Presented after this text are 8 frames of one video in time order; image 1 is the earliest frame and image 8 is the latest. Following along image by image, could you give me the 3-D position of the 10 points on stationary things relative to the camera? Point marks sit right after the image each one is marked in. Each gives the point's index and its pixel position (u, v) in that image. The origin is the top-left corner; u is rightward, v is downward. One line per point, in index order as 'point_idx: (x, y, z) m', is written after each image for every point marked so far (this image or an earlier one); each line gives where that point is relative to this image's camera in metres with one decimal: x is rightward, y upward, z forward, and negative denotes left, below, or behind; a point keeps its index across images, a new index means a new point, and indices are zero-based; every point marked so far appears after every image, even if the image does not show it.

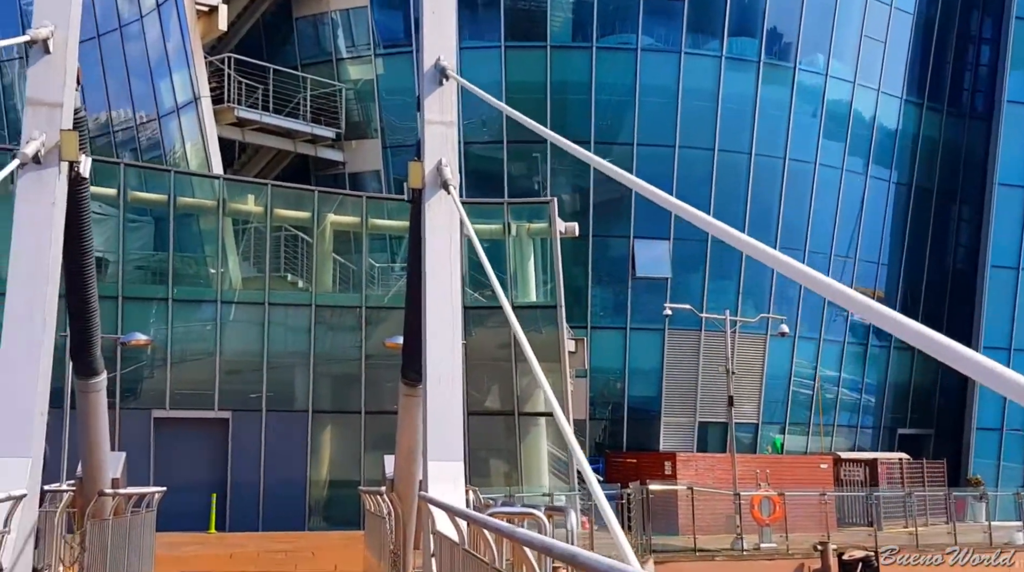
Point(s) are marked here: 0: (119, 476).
0: (-5.2, -2.5, +15.0) m
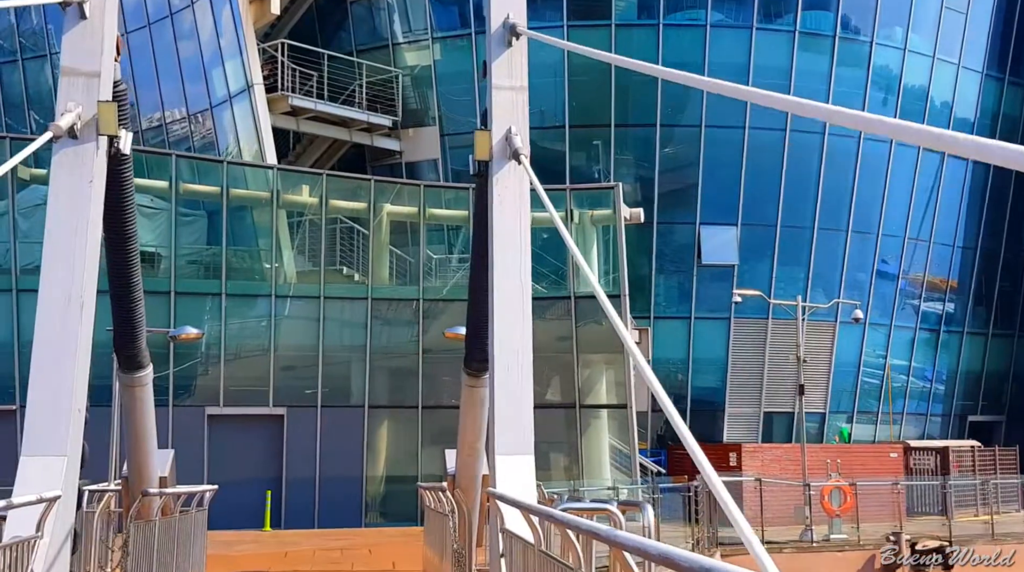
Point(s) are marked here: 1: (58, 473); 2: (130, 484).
0: (-4.4, -2.4, +14.3) m
1: (-3.5, -1.4, +8.6) m
2: (-4.5, -2.3, +13.3) m
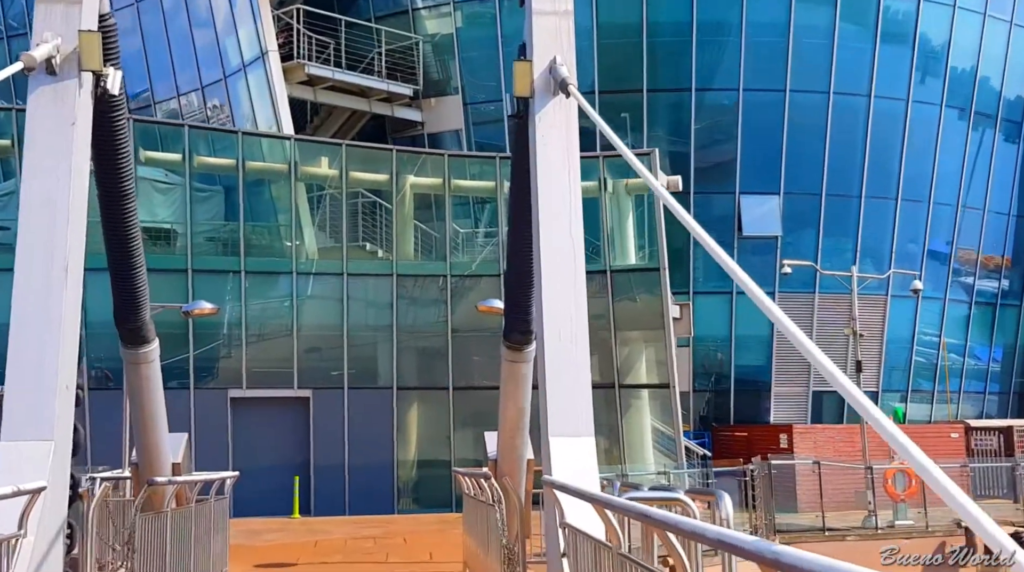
0: (-3.8, -2.0, +13.1) m
1: (-3.1, -1.1, +7.4) m
2: (-4.0, -2.0, +12.1) m
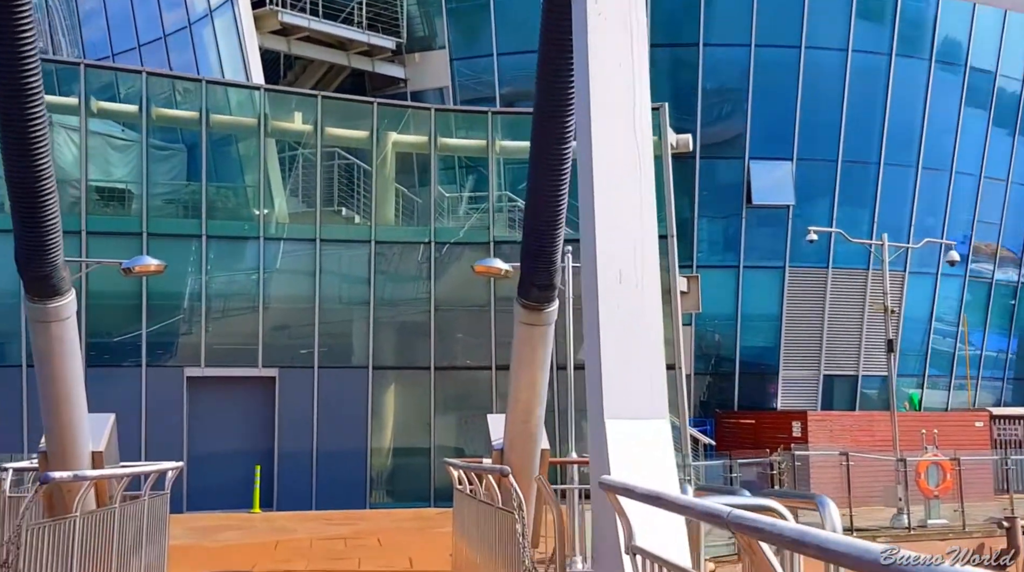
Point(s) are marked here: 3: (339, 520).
0: (-3.8, -1.5, +10.6) m
1: (-2.8, -0.7, +4.9) m
2: (-3.9, -1.5, +9.5) m
3: (-3.0, -4.1, +19.8) m
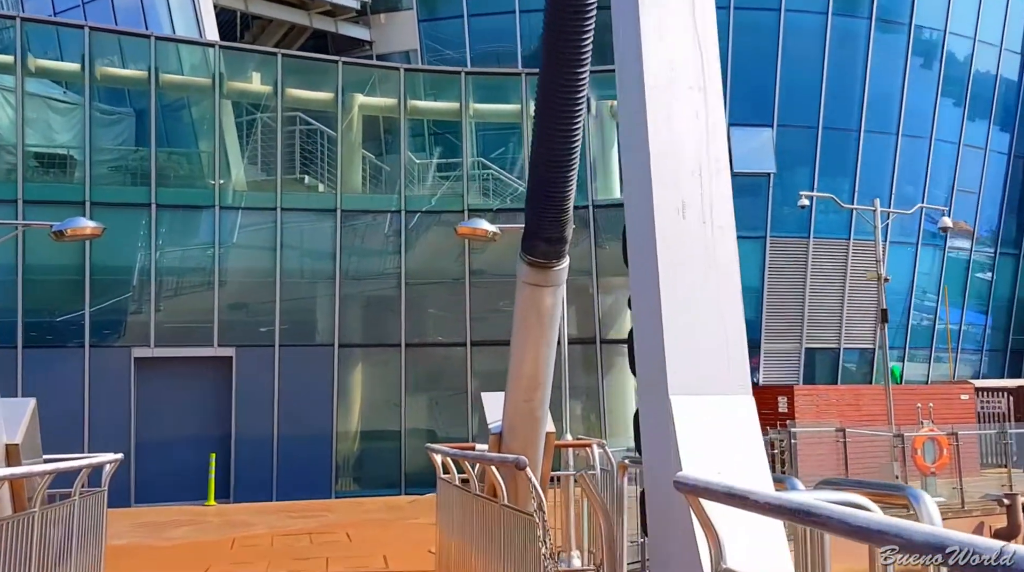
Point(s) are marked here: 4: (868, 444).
0: (-3.8, -1.2, +9.0) m
1: (-2.7, -0.5, +3.4) m
2: (-3.9, -1.2, +8.0) m
3: (-3.3, -3.6, +18.3) m
4: (+5.8, -2.6, +18.4) m
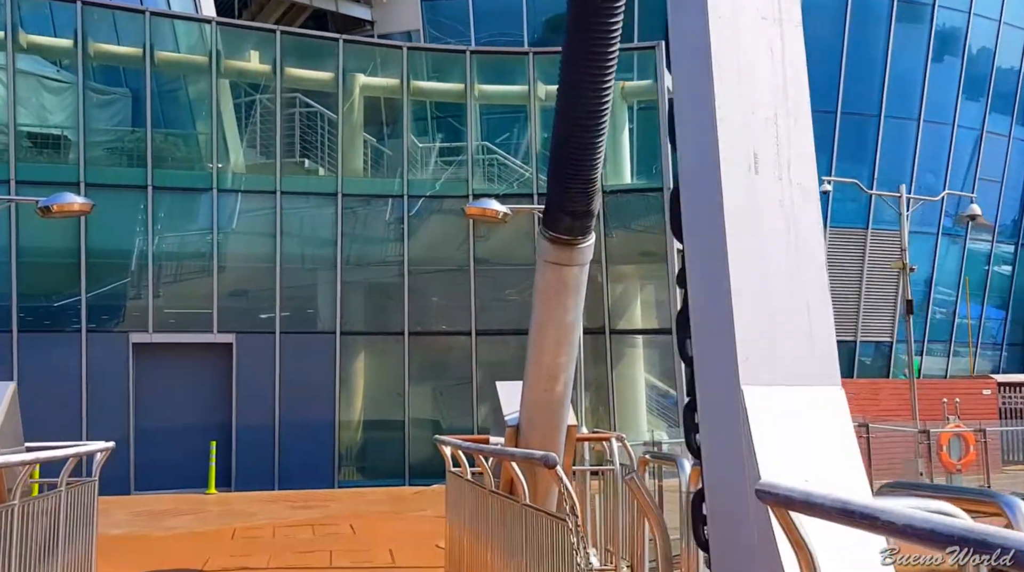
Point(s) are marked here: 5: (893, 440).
0: (-3.7, -1.0, +8.4) m
1: (-2.5, -0.4, +2.7) m
2: (-3.7, -1.0, +7.4) m
3: (-3.2, -3.4, +17.7) m
4: (+6.0, -2.4, +17.8) m
5: (+6.0, -2.4, +17.8) m
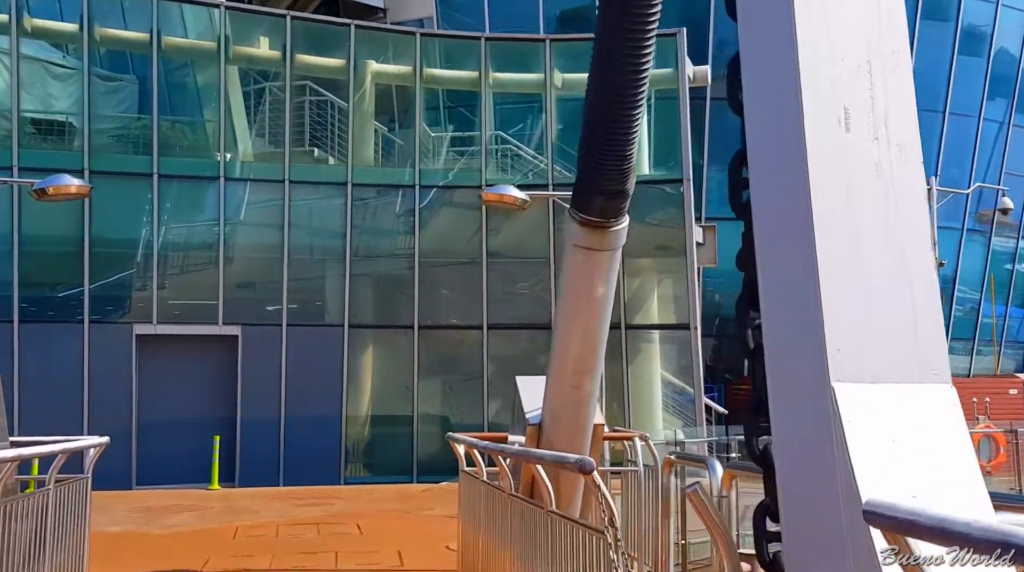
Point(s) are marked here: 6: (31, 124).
0: (-3.5, -0.9, +7.9) m
1: (-2.4, -0.3, +2.2) m
2: (-3.6, -0.9, +6.8) m
3: (-3.0, -3.2, +17.2) m
4: (+6.2, -2.4, +17.2) m
5: (+6.2, -2.4, +17.2) m
6: (-8.5, +2.9, +19.9) m
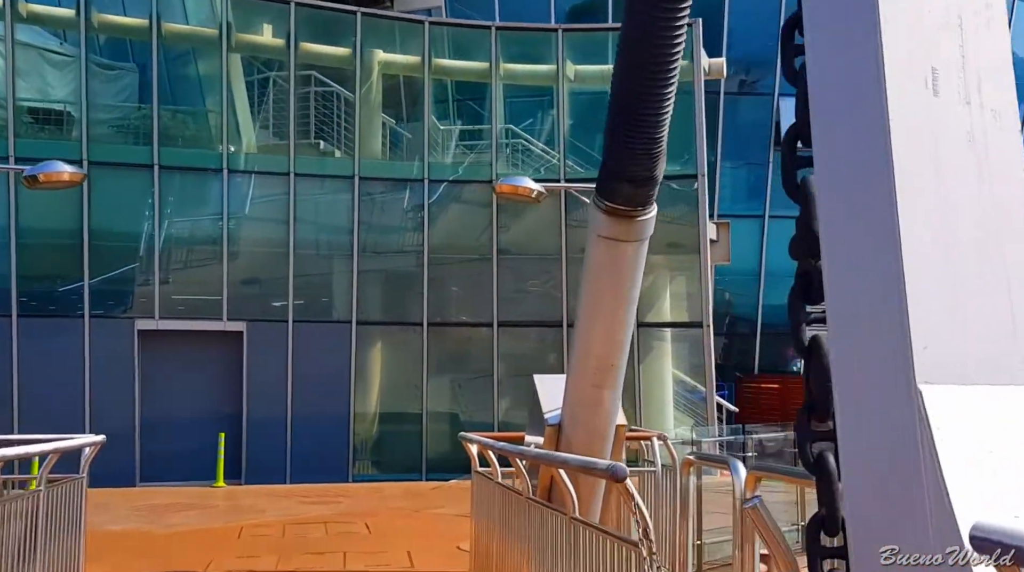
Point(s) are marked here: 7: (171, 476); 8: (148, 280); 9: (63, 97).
0: (-3.4, -0.9, +7.5) m
1: (-2.3, -0.3, +1.8) m
2: (-3.5, -0.9, +6.5) m
3: (-2.9, -3.2, +16.8) m
4: (+6.3, -2.3, +16.8) m
5: (+6.4, -2.3, +16.8) m
6: (-8.3, +3.0, +19.6) m
7: (-5.9, -3.3, +19.7) m
8: (-6.5, +0.1, +19.8) m
9: (-7.8, +3.3, +19.8) m
